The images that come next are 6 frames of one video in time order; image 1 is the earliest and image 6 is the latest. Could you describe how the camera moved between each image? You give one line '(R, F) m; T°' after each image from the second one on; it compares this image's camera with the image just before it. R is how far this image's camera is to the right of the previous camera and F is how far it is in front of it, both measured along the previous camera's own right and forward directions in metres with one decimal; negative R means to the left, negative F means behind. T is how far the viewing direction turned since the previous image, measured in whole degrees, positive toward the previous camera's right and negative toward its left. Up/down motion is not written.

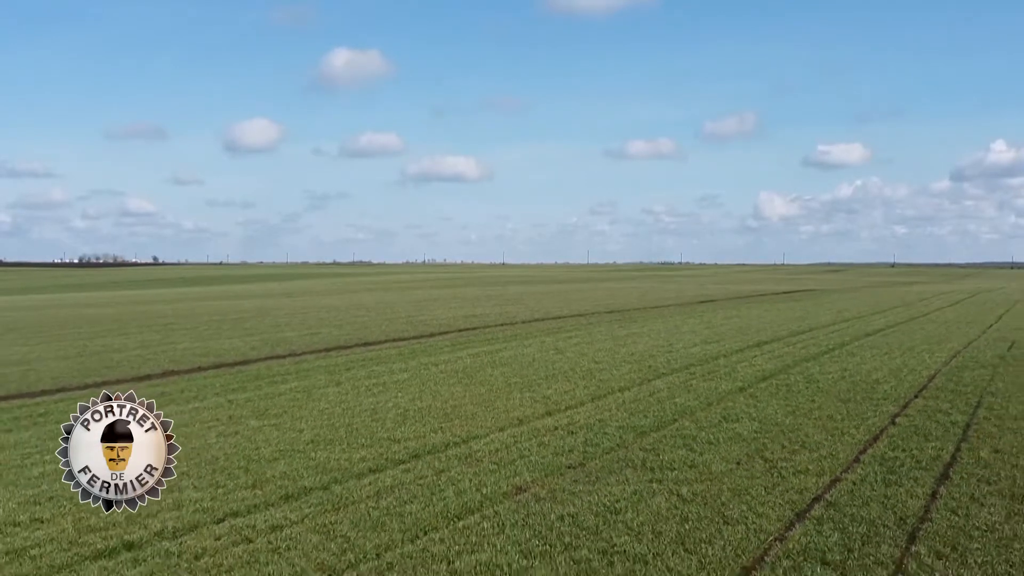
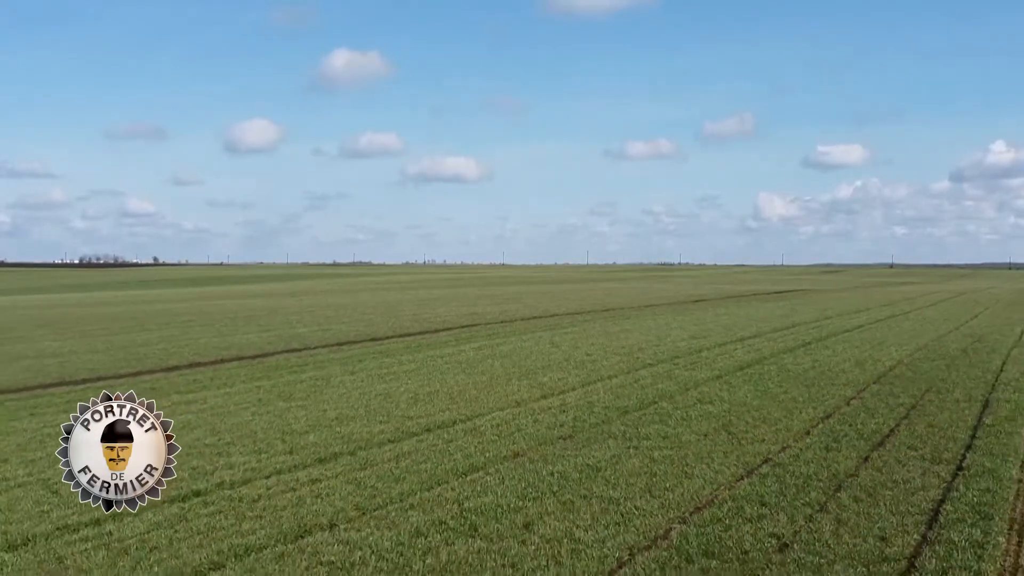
(0.0, -1.7) m; 0°
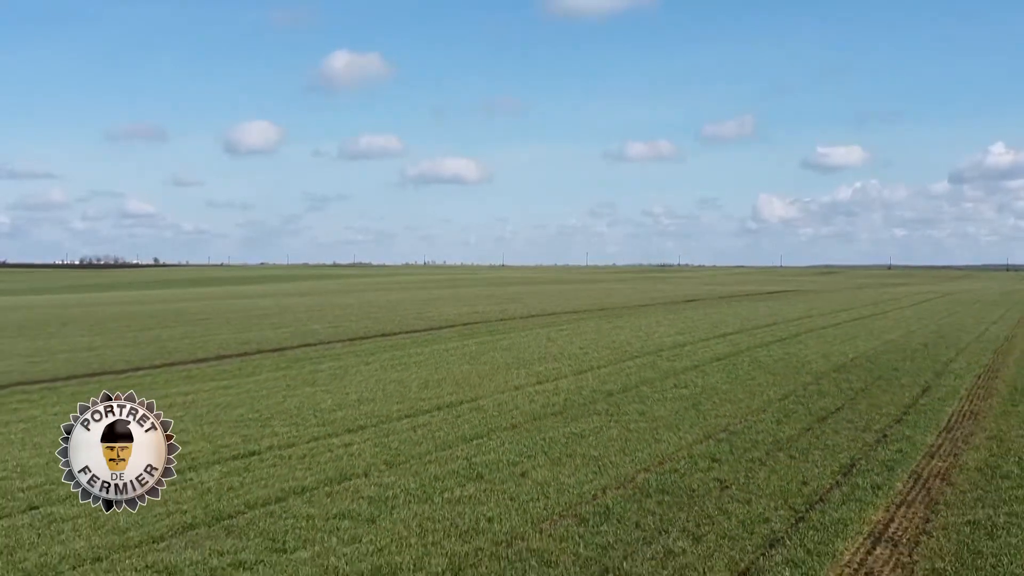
(0.0, -1.4) m; 0°
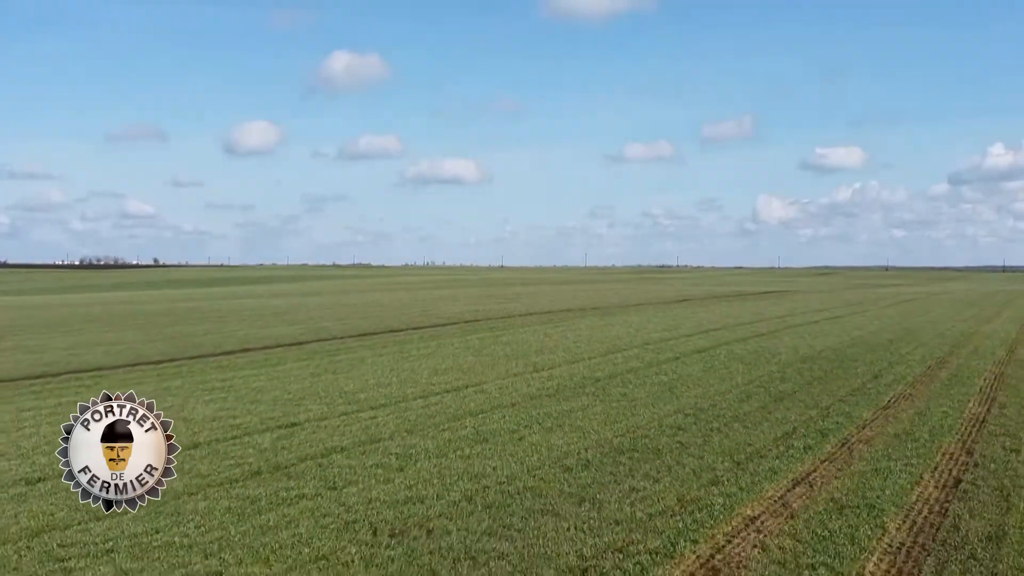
(-0.1, -0.1) m; 0°
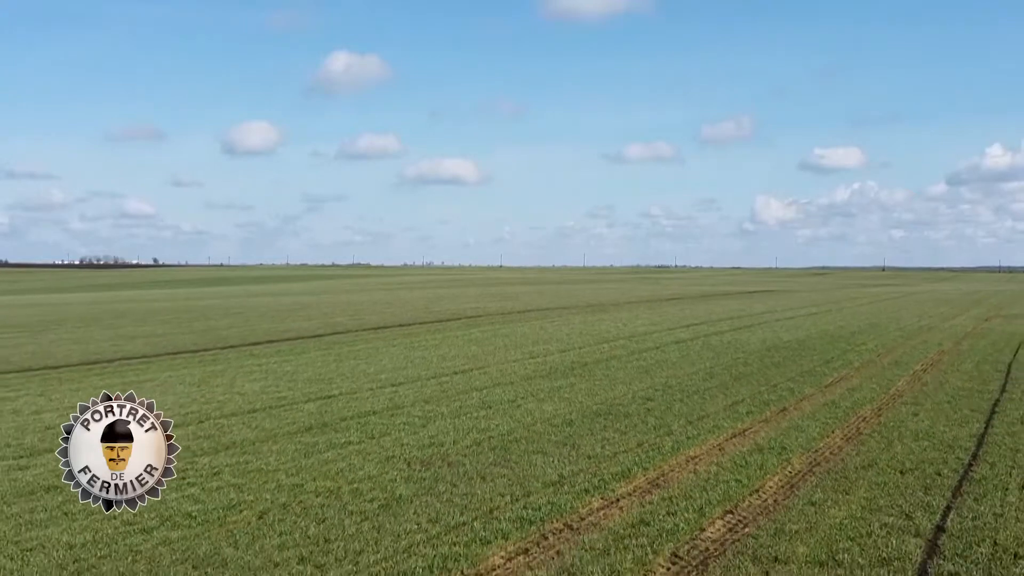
(-0.2, +0.2) m; 0°
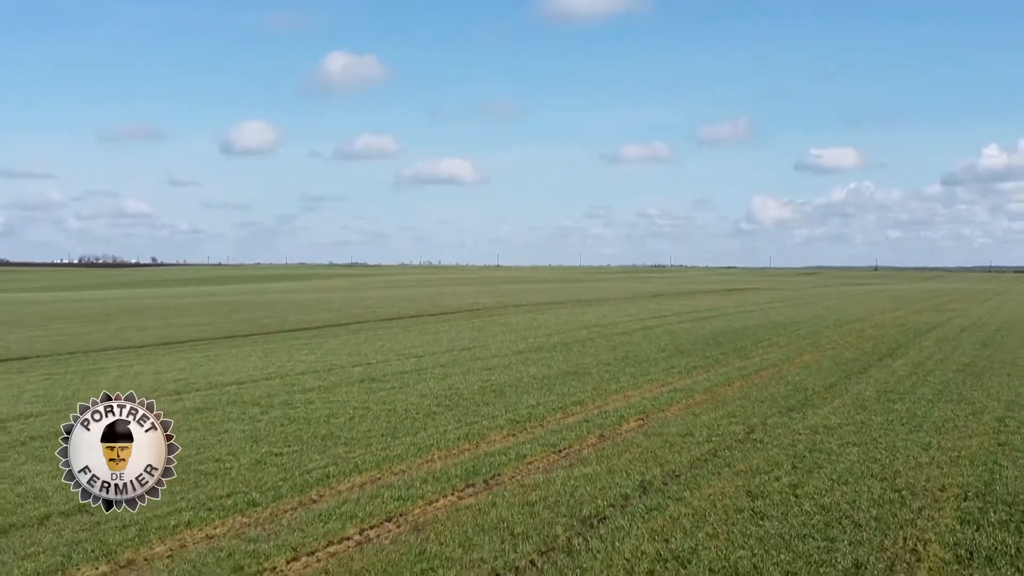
(-0.2, +0.2) m; 0°
